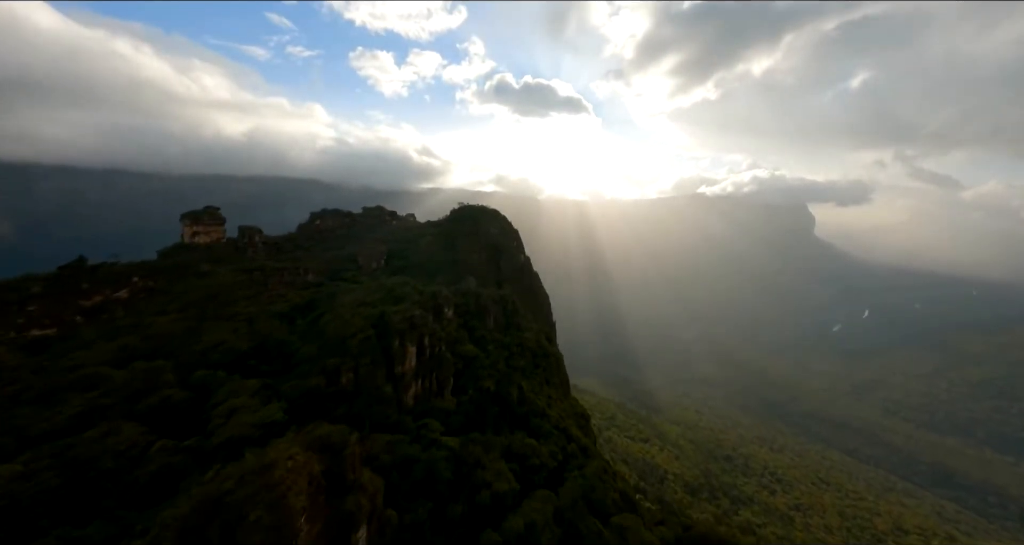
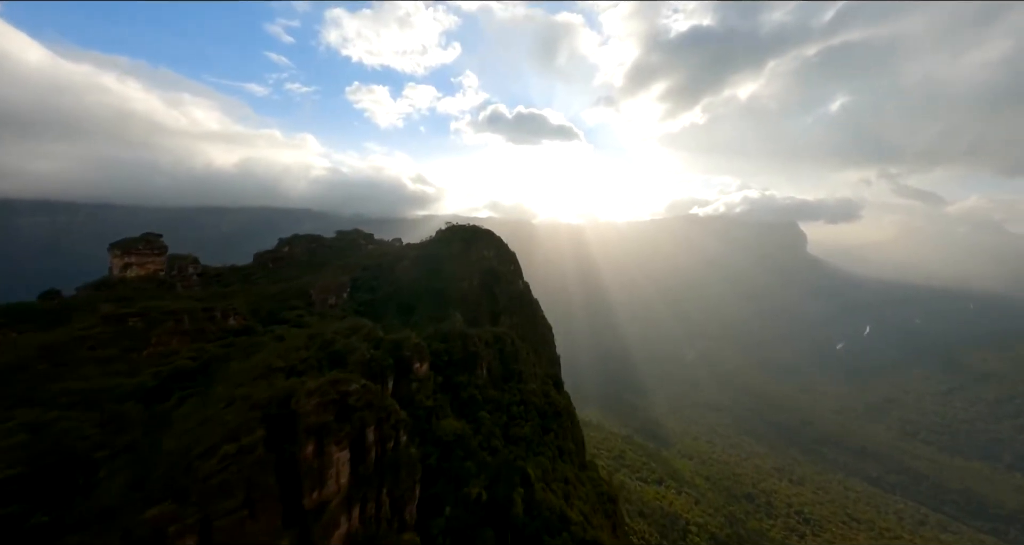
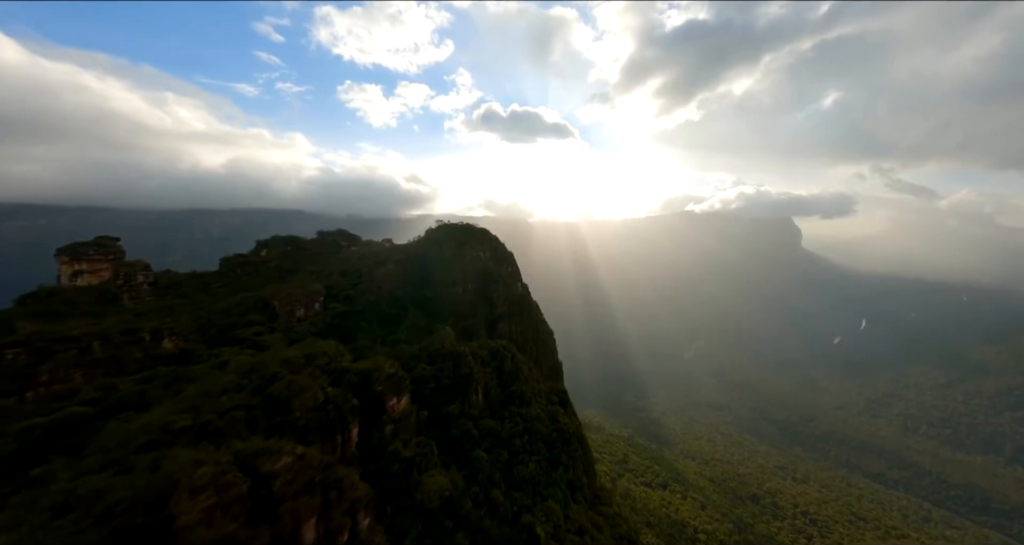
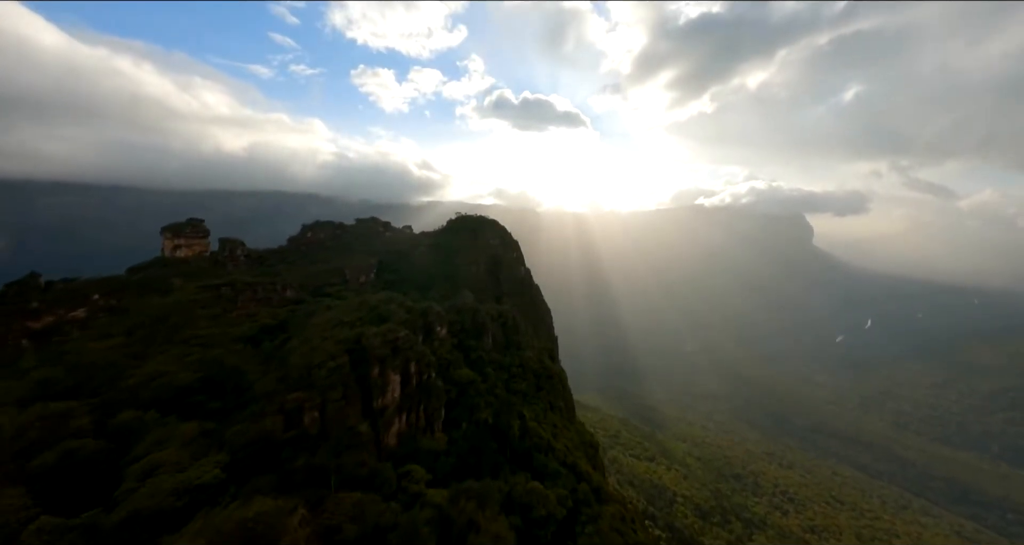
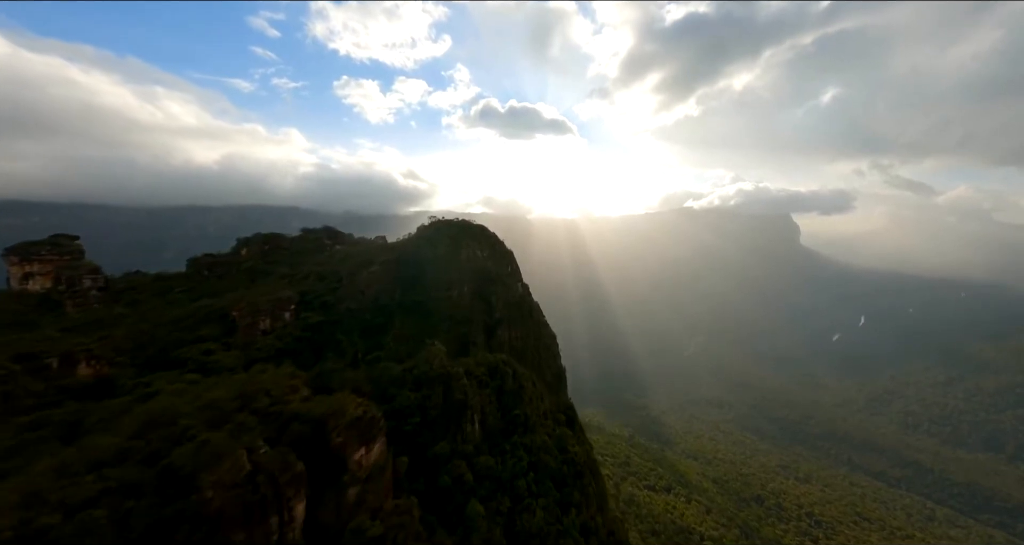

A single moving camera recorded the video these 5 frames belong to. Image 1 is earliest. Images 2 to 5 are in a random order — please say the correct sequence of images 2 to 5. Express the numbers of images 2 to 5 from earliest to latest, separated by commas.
4, 2, 3, 5
